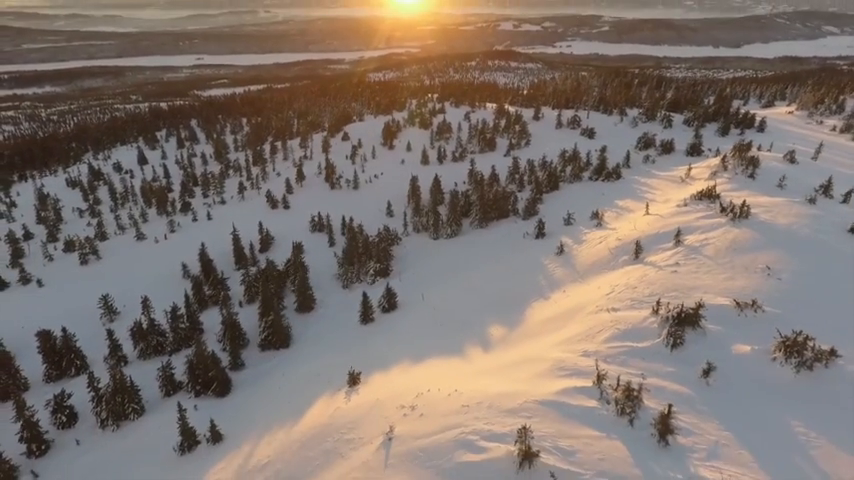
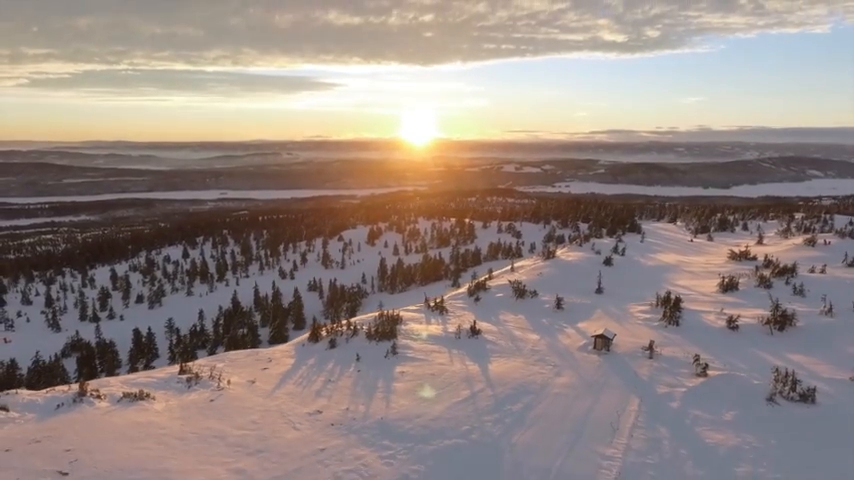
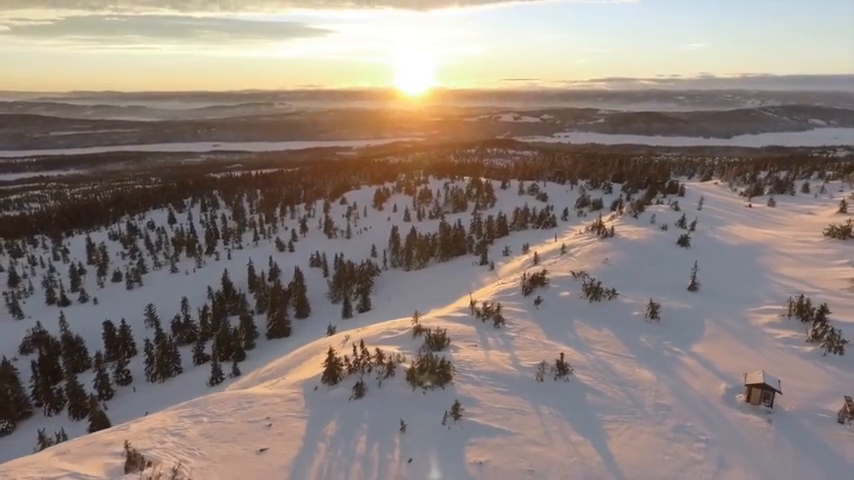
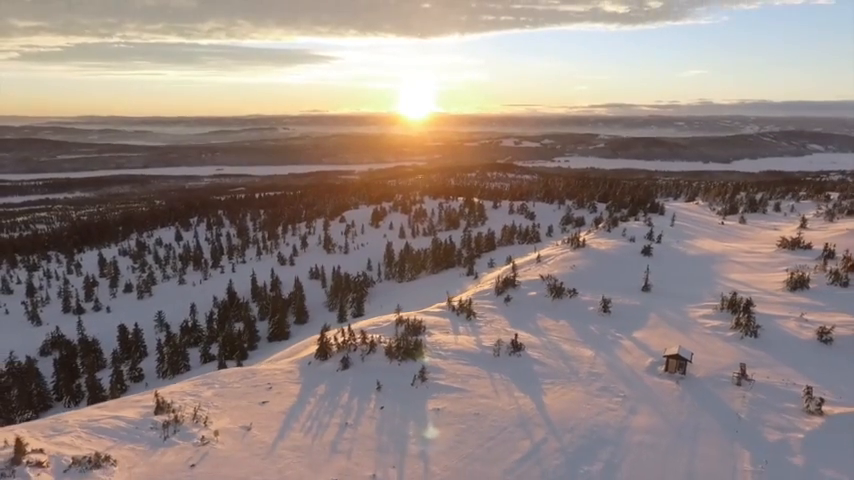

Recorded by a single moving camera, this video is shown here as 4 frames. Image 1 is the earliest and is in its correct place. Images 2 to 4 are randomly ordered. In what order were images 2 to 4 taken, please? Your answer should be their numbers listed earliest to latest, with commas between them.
3, 4, 2
